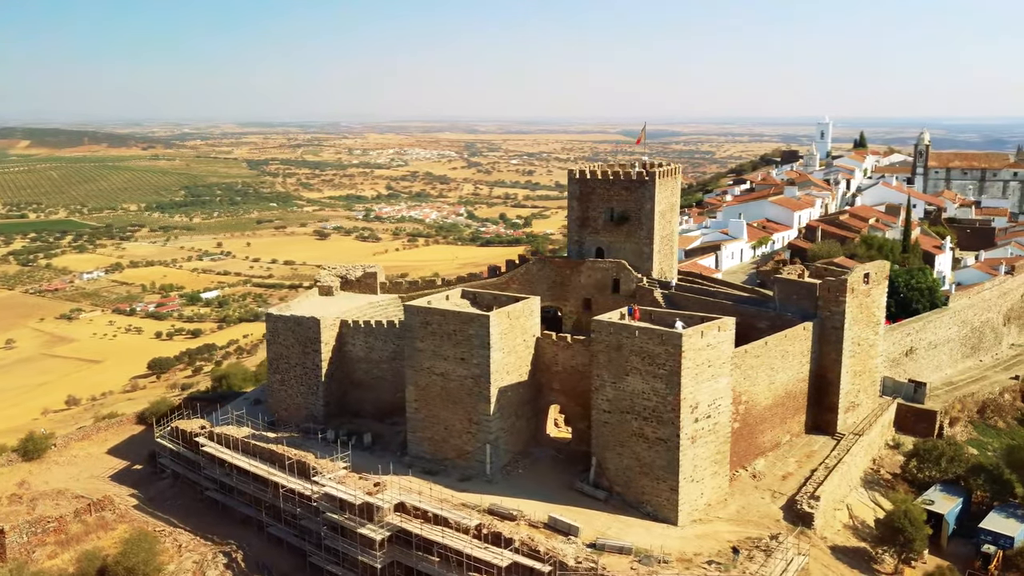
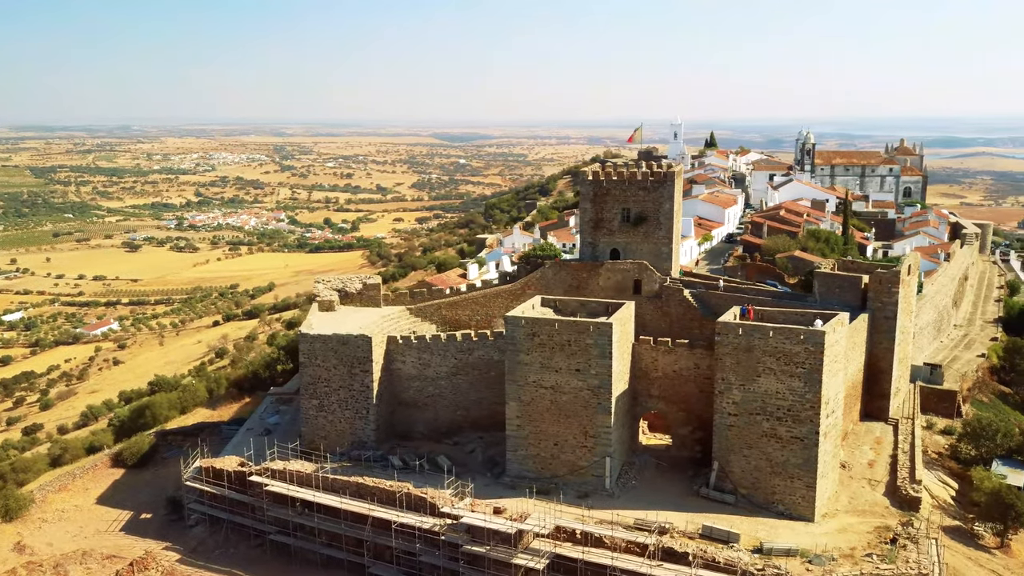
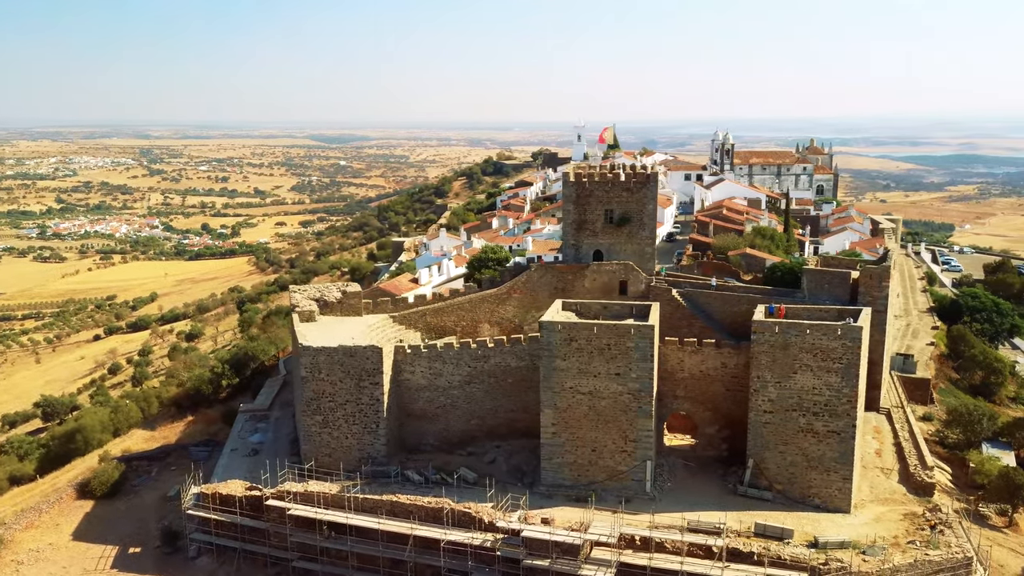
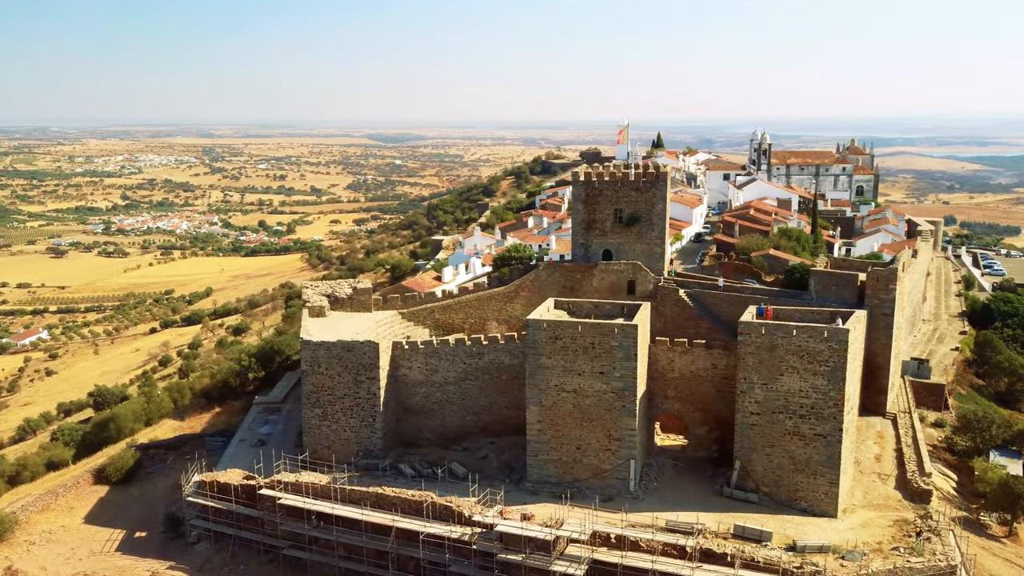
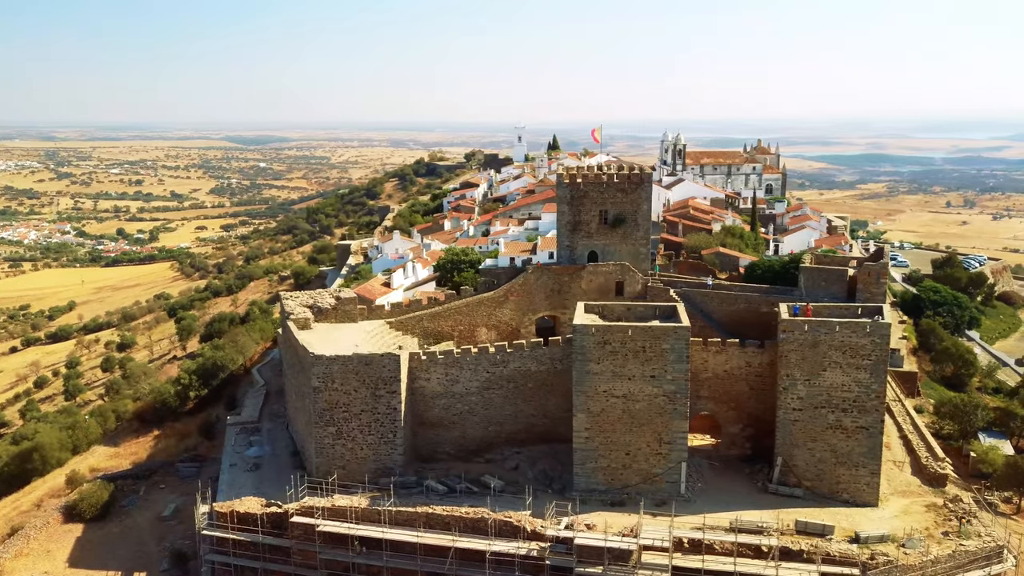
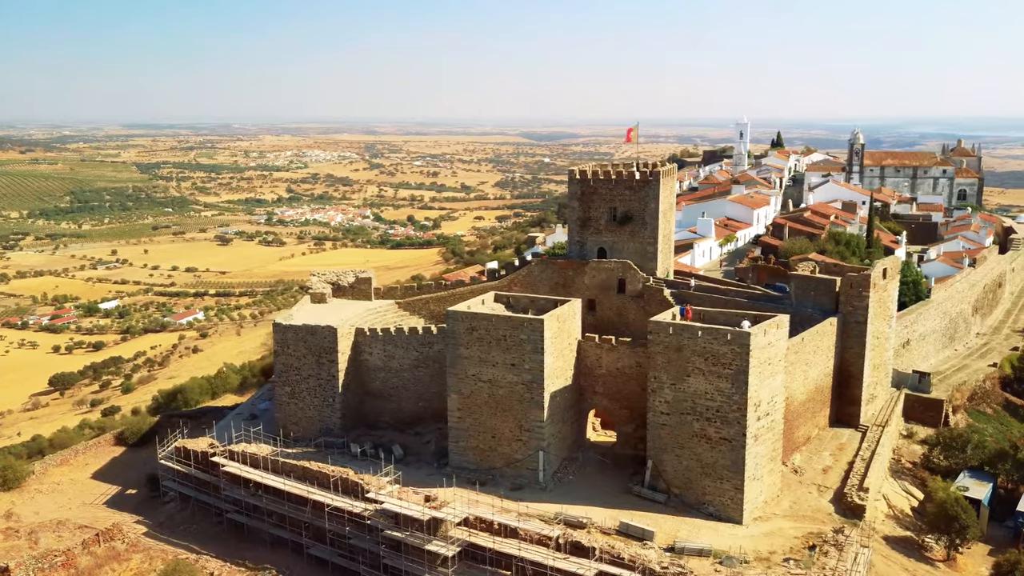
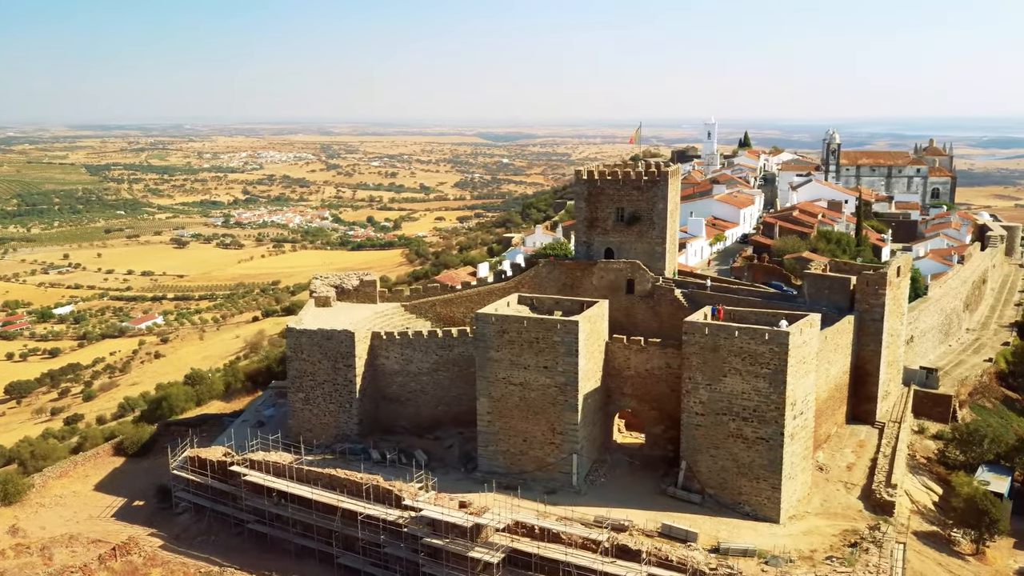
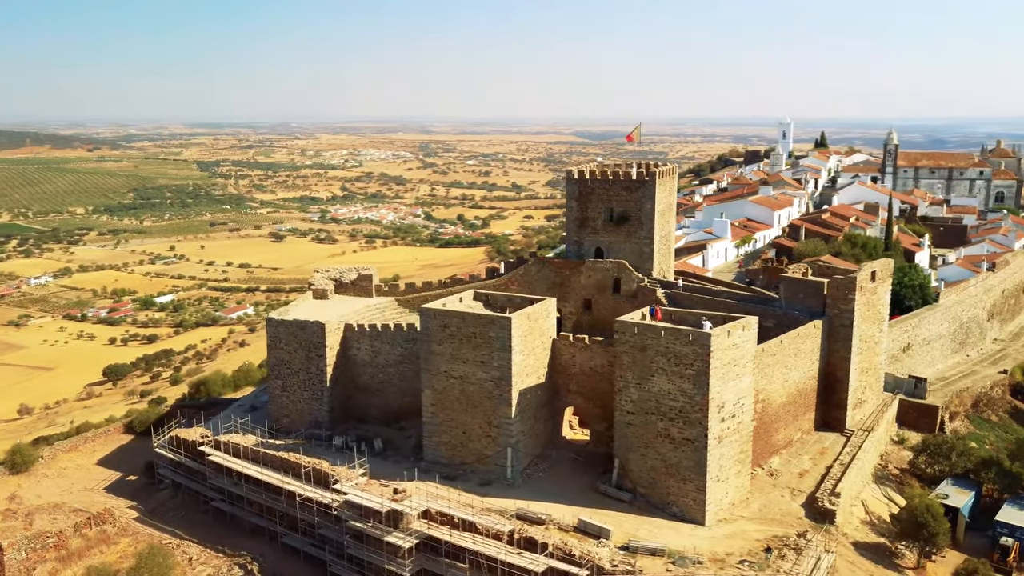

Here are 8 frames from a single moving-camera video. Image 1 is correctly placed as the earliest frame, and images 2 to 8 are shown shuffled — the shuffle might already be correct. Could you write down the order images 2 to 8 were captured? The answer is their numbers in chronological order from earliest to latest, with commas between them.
8, 6, 7, 2, 4, 3, 5
